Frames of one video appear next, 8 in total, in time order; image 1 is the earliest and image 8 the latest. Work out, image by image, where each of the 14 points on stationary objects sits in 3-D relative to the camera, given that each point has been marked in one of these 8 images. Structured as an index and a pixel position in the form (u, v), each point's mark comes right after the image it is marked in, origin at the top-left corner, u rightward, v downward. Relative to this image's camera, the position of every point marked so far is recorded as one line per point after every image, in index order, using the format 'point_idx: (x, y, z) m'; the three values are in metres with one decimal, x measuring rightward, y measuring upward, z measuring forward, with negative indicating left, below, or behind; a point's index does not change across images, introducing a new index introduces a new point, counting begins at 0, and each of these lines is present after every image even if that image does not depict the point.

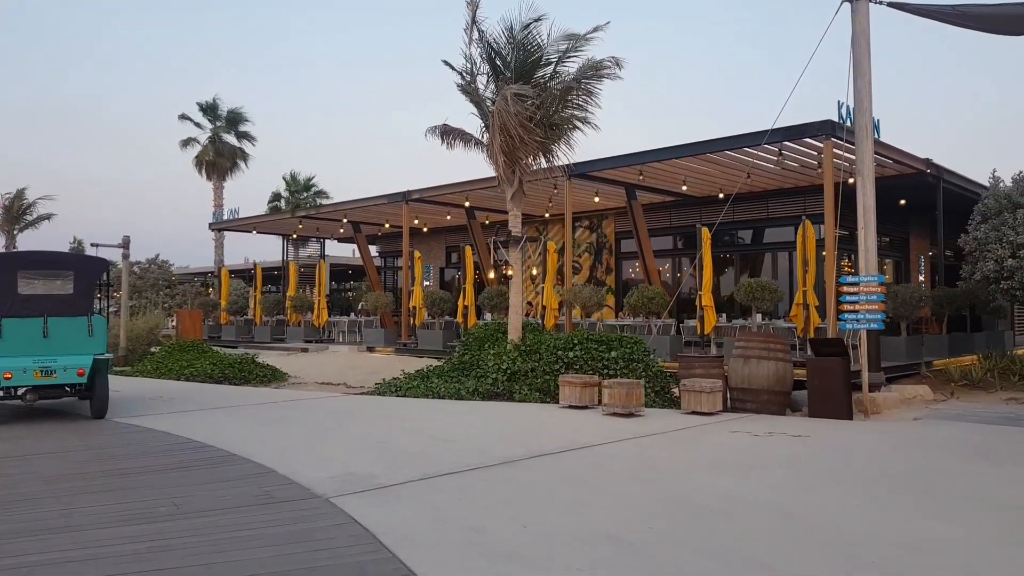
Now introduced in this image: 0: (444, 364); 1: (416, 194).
0: (-1.0, -1.2, +11.7) m
1: (-2.3, +2.3, +18.6) m
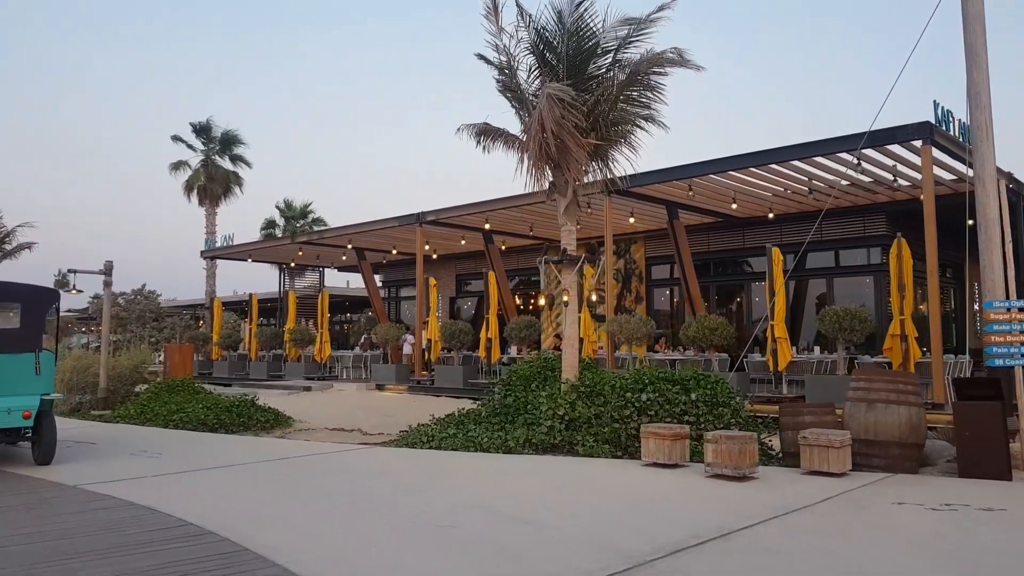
0: (-0.4, -1.5, +9.9) m
1: (-1.8, +1.6, +16.9) m
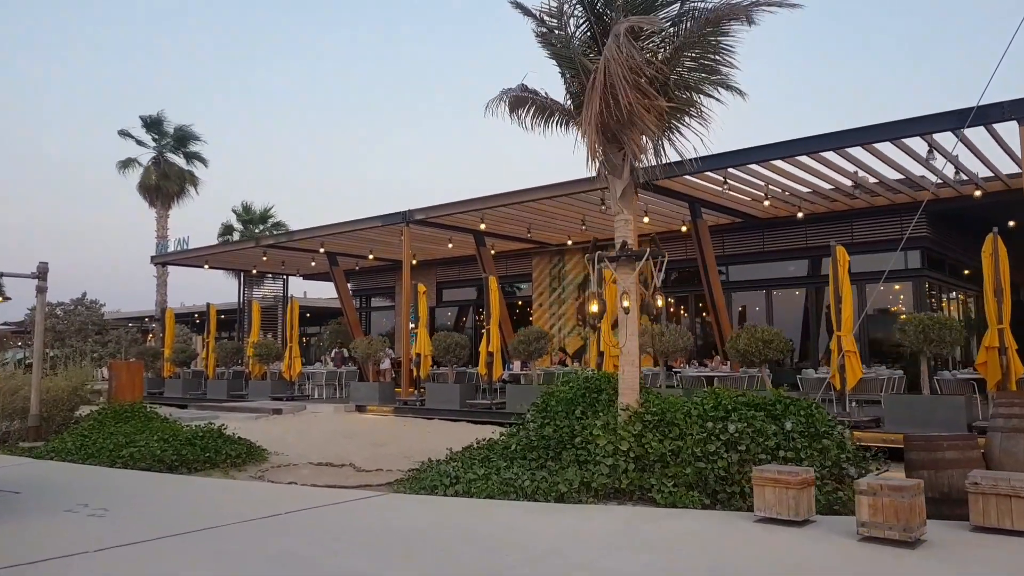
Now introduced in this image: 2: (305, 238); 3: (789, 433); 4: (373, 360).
0: (0.0, -1.6, +8.0) m
1: (-1.9, +1.4, +15.1) m
2: (-4.8, +1.1, +17.9) m
3: (+2.4, -1.2, +6.6) m
4: (-2.8, -1.5, +15.5) m
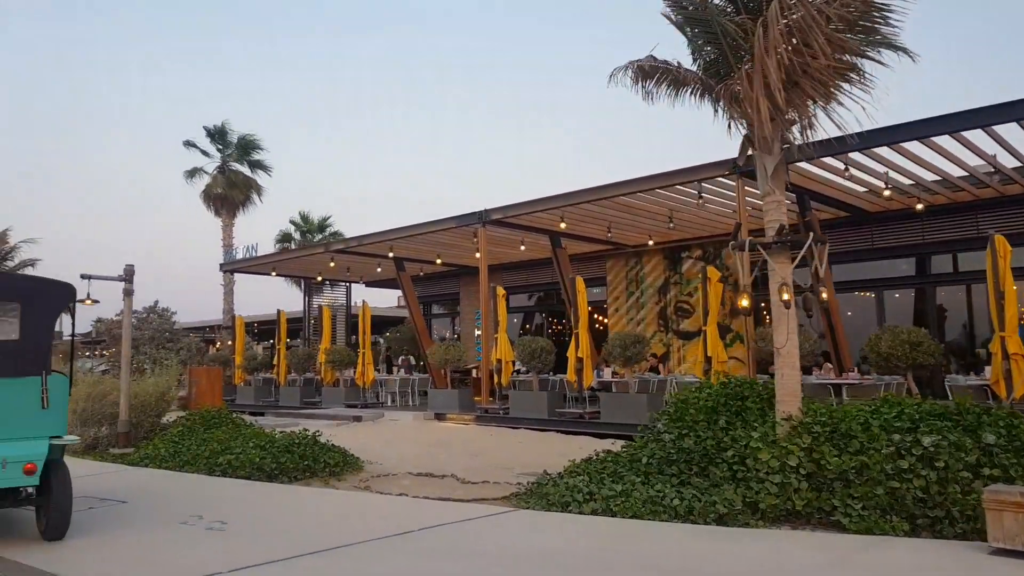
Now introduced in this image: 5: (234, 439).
0: (+1.2, -1.5, +7.1) m
1: (-0.3, +1.4, +14.3) m
2: (-3.1, +1.0, +17.2) m
3: (+3.5, -1.1, +5.5) m
4: (-1.2, -1.5, +14.7) m
5: (-3.4, -1.8, +9.2) m
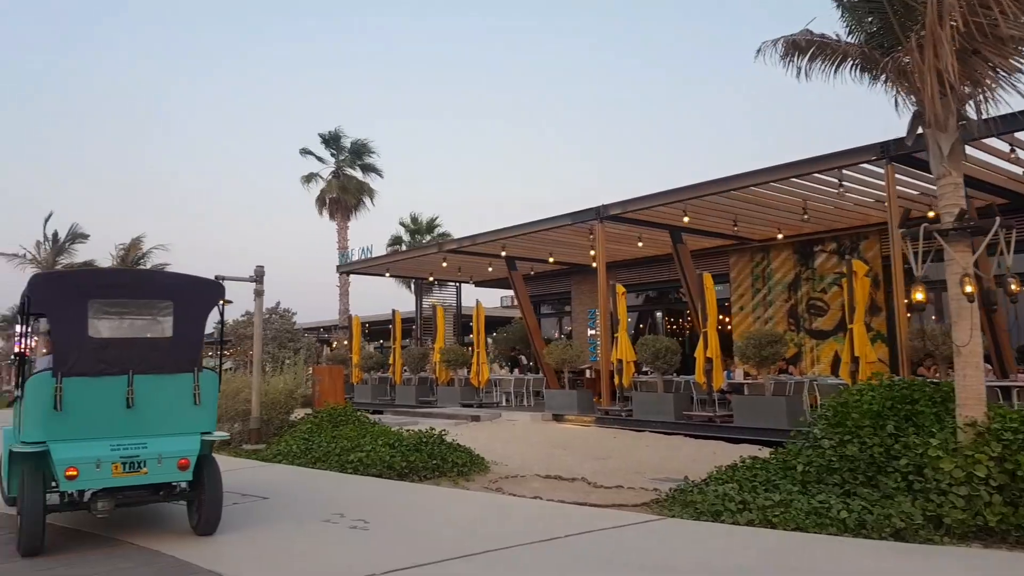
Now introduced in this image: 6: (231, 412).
0: (+2.4, -1.5, +6.6) m
1: (+1.9, +1.4, +13.9) m
2: (-0.5, +1.0, +17.2) m
3: (+4.5, -1.1, +4.7) m
4: (+1.0, -1.5, +14.4) m
5: (-1.8, -1.8, +9.3) m
6: (-4.2, -1.9, +11.4) m
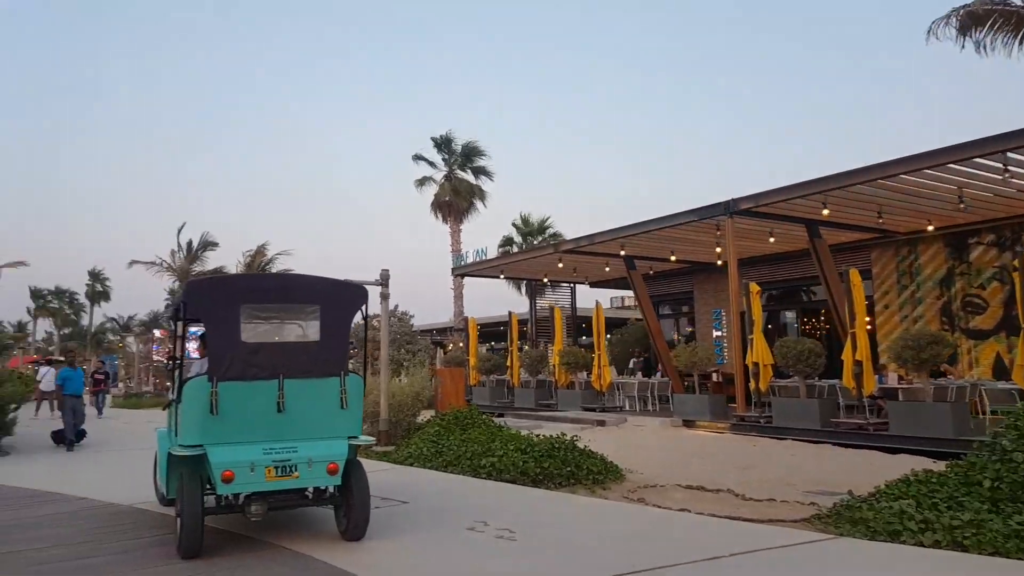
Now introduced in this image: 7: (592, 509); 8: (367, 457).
0: (+3.6, -1.4, +5.9) m
1: (+4.0, +1.4, +13.2) m
2: (+2.1, +1.0, +16.8) m
3: (+5.4, -1.0, +3.7) m
4: (+3.3, -1.5, +13.9) m
5: (-0.2, -1.8, +9.1) m
6: (-2.3, -1.9, +11.6) m
7: (+0.6, -1.8, +6.3) m
8: (-2.0, -2.3, +10.5) m
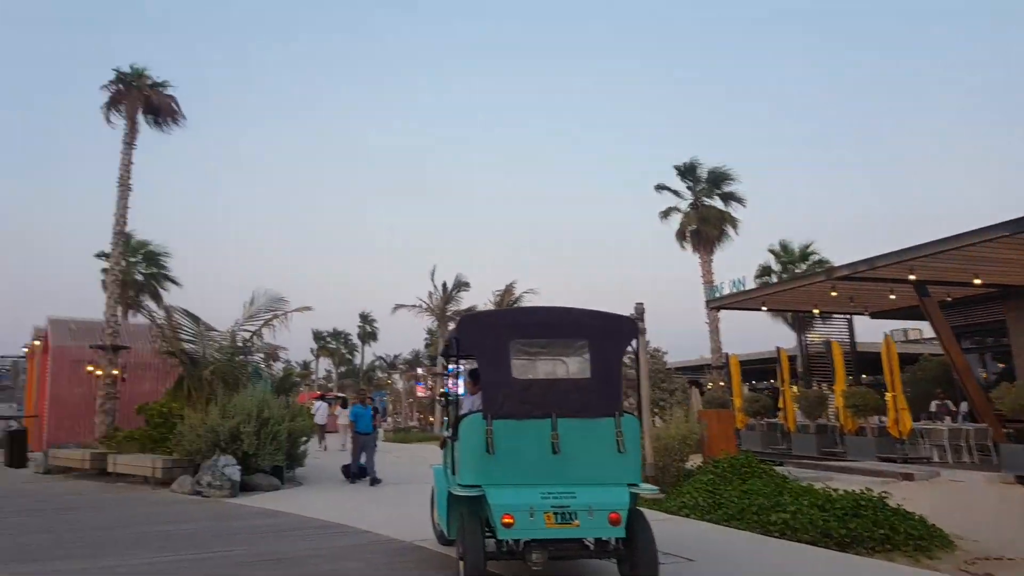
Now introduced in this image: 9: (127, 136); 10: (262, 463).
0: (+5.5, -1.5, +3.9) m
1: (+8.0, +1.1, +10.9) m
2: (+7.2, +0.4, +14.9) m
3: (+6.6, -0.9, +1.3) m
4: (+7.6, -1.9, +11.6) m
5: (+2.8, -2.1, +8.1) m
6: (+1.5, -2.4, +11.1) m
7: (+2.7, -2.0, +5.1) m
8: (+1.6, -2.8, +10.0) m
9: (-7.8, +3.1, +15.6) m
10: (-3.2, -2.2, +9.7) m
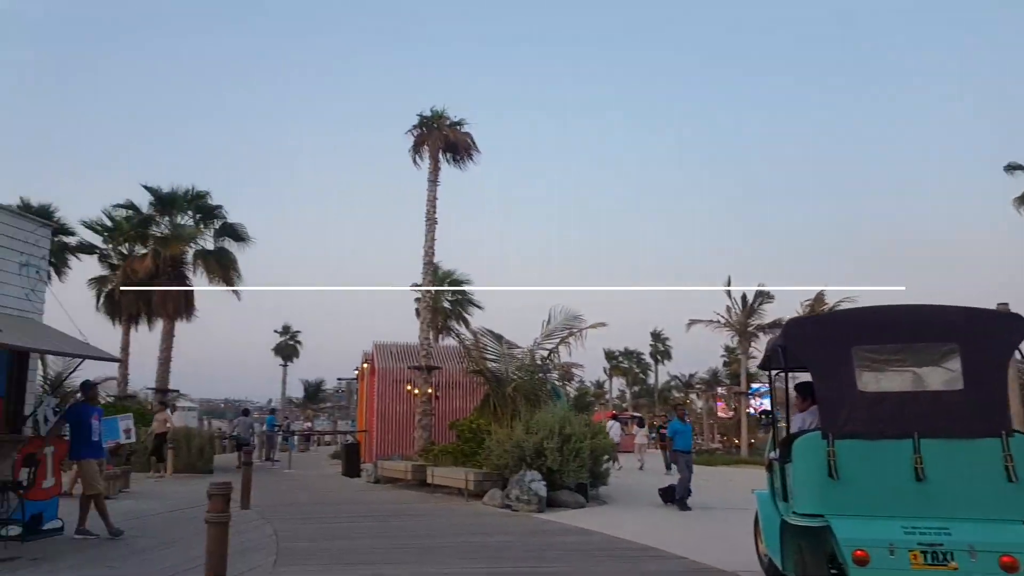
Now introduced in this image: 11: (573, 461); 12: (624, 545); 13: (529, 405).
0: (+6.6, -1.1, +1.1) m
1: (+11.3, +1.5, +6.9) m
2: (+12.1, +0.7, +10.8) m
3: (+6.7, -0.4, -1.6) m
4: (+11.3, -1.5, +7.5) m
5: (+5.6, -2.0, +6.0) m
6: (+5.5, -2.4, +9.2) m
7: (+4.5, -1.8, +3.3) m
8: (+5.2, -2.7, +8.1) m
9: (-1.8, +2.5, +16.9) m
10: (+0.7, -2.4, +9.6) m
11: (+0.8, -2.2, +9.6) m
12: (+1.1, -2.5, +7.4) m
13: (+0.3, -1.8, +11.9) m
